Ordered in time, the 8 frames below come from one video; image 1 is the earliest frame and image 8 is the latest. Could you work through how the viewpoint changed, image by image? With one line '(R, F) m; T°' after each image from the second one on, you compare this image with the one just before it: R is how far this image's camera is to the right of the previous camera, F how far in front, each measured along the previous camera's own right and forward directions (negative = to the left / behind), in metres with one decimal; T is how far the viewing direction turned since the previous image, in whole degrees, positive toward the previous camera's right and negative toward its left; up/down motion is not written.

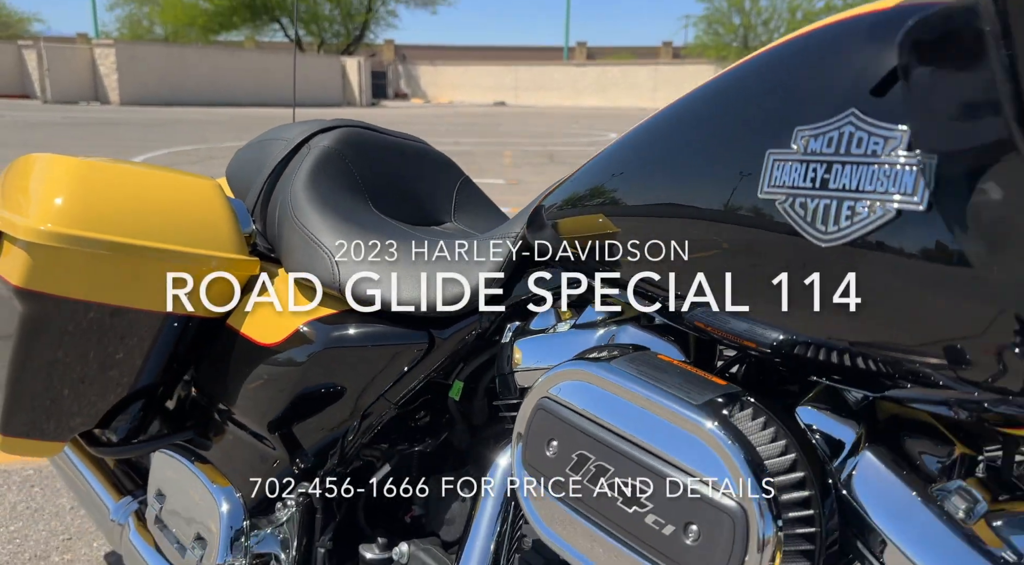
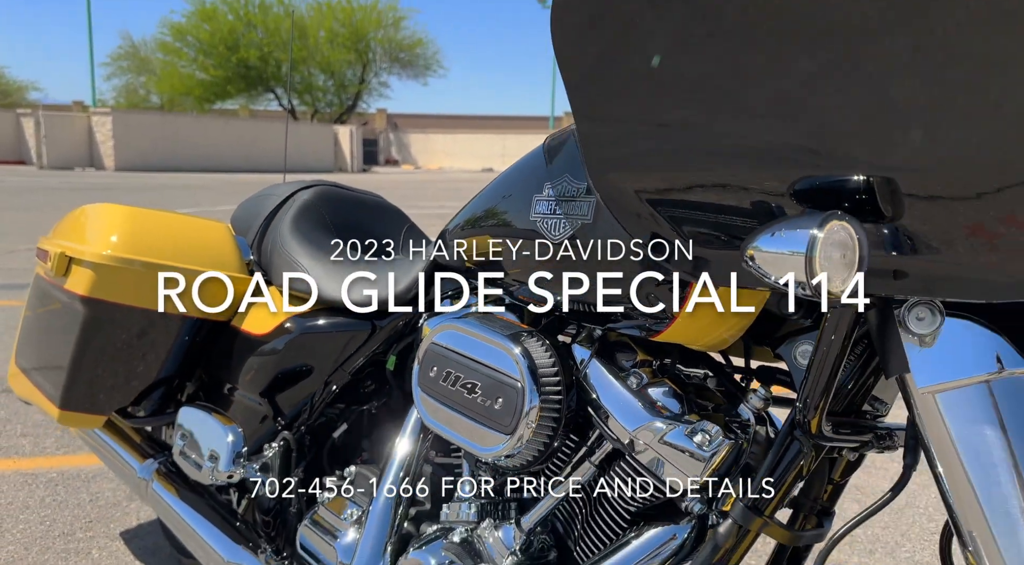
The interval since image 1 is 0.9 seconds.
(+0.2, -0.6) m; +1°
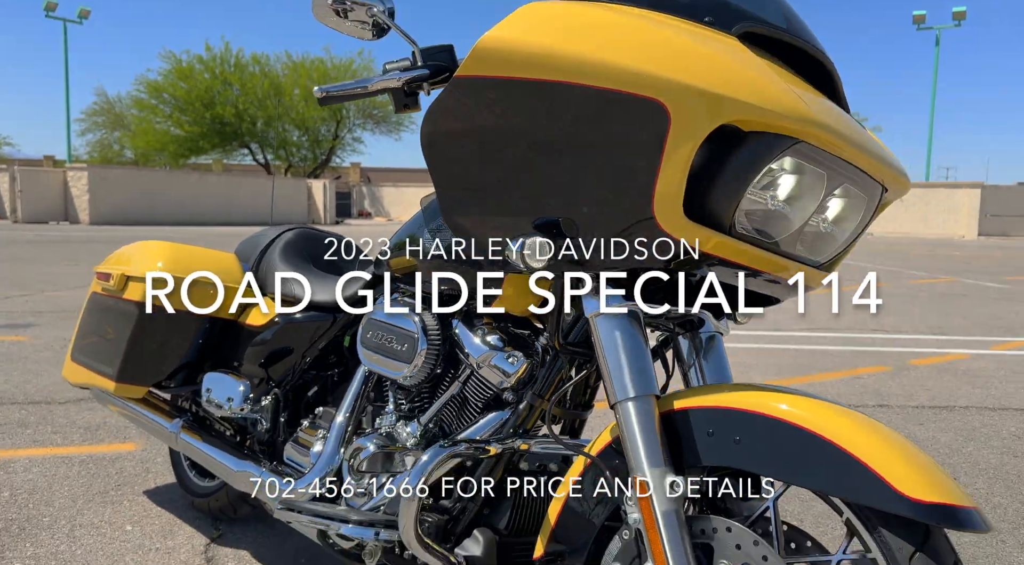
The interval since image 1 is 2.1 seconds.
(+0.2, -1.0) m; +2°
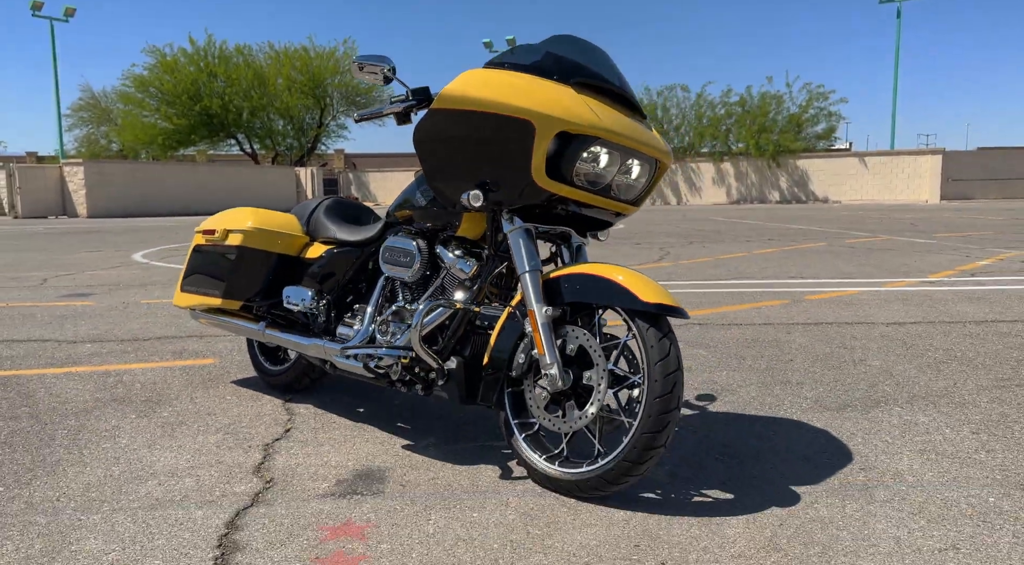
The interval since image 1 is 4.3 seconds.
(+0.2, -1.8) m; +1°
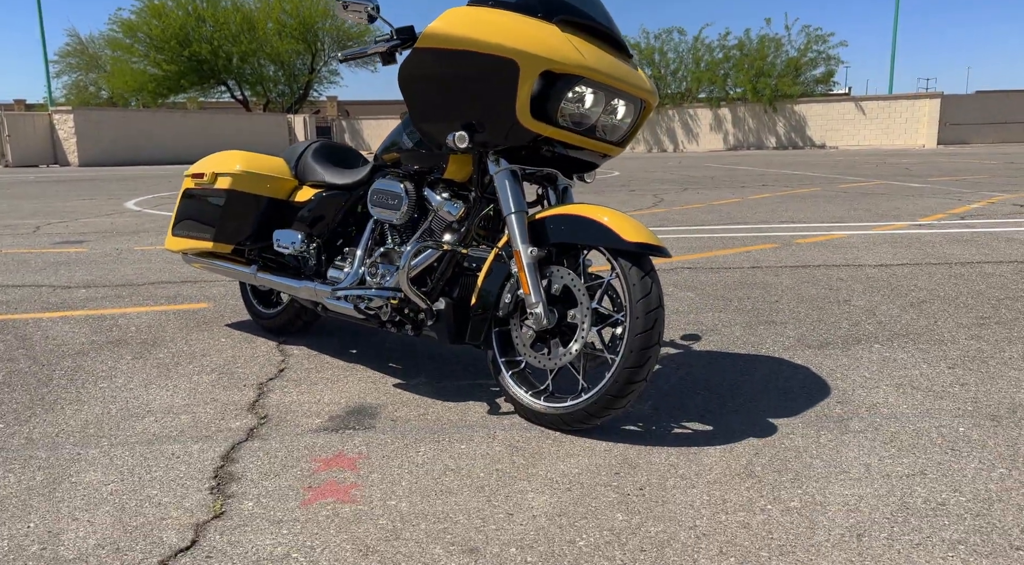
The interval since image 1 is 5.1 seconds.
(0.0, -0.1) m; 0°
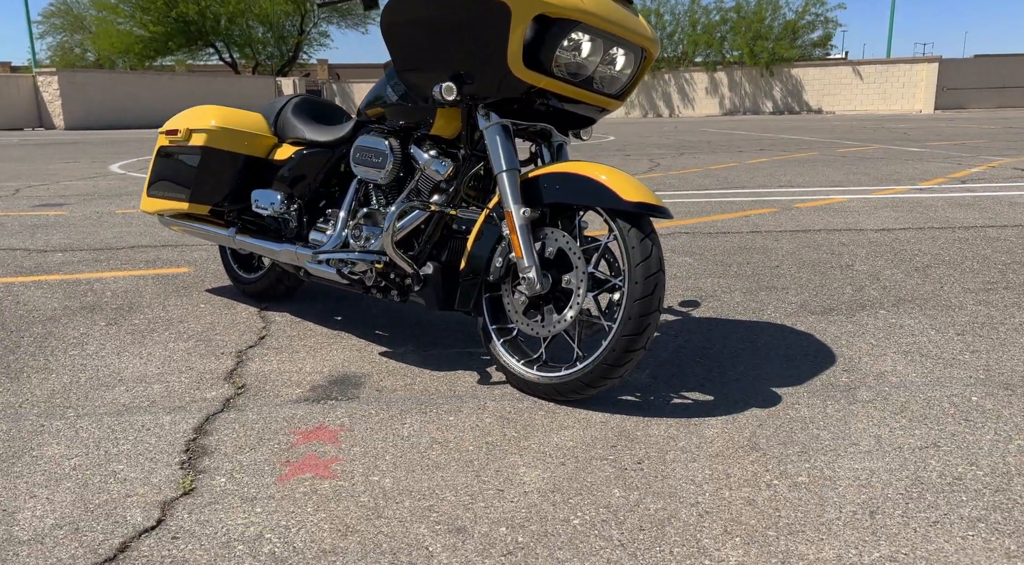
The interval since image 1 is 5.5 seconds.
(0.0, +0.2) m; 0°
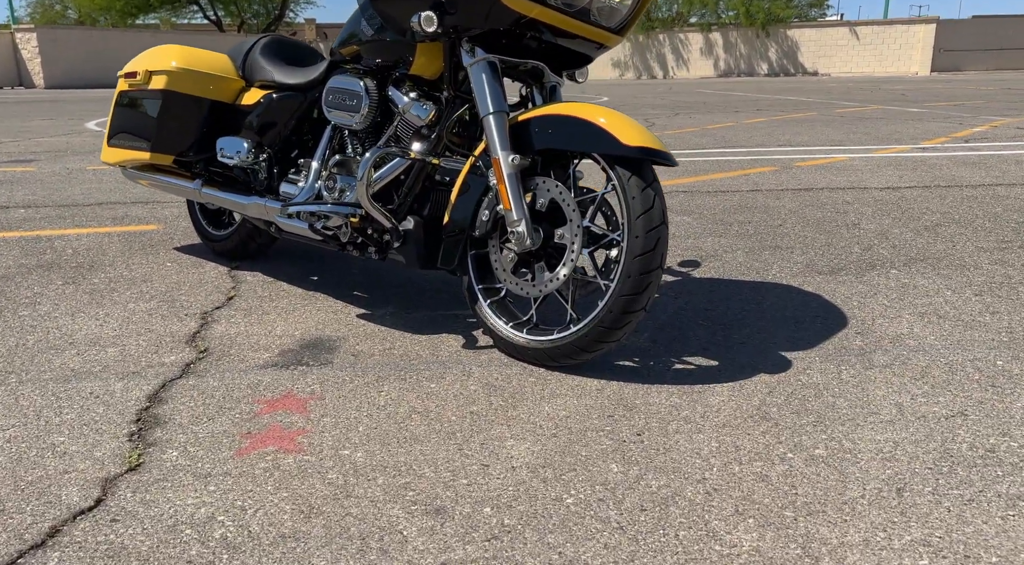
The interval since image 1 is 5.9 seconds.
(0.0, +0.3) m; +1°
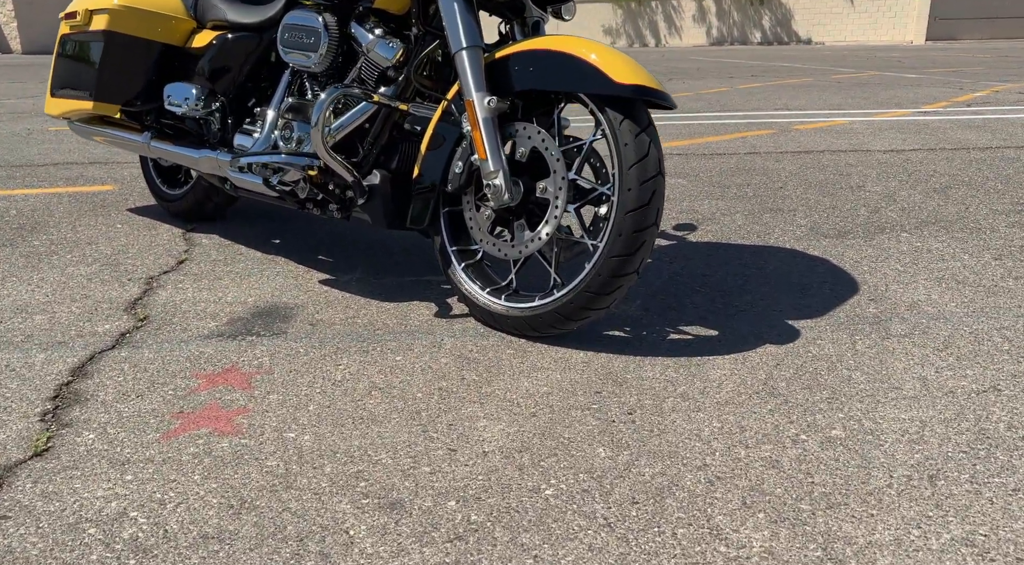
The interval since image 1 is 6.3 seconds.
(+0.1, +0.3) m; +1°
